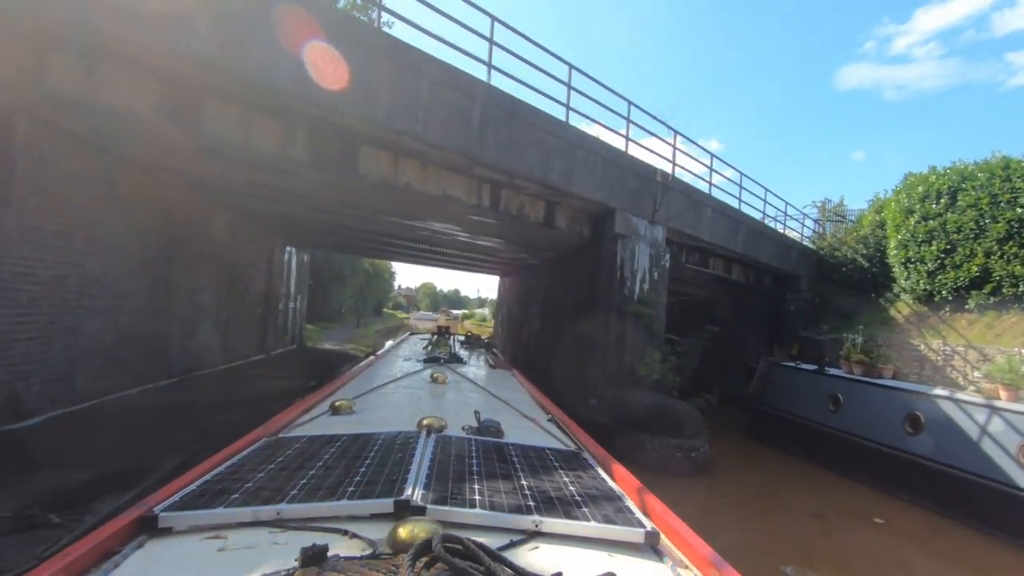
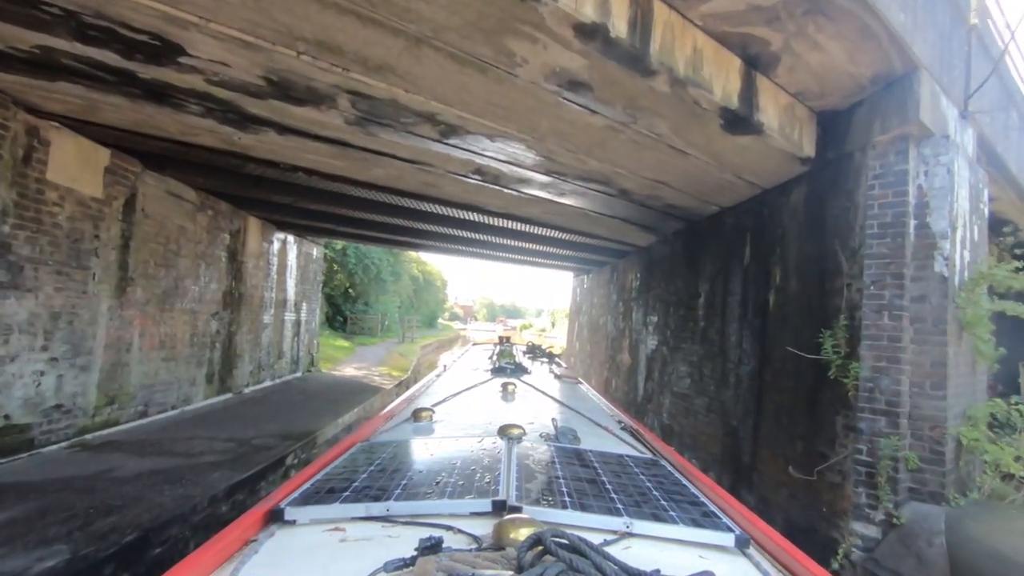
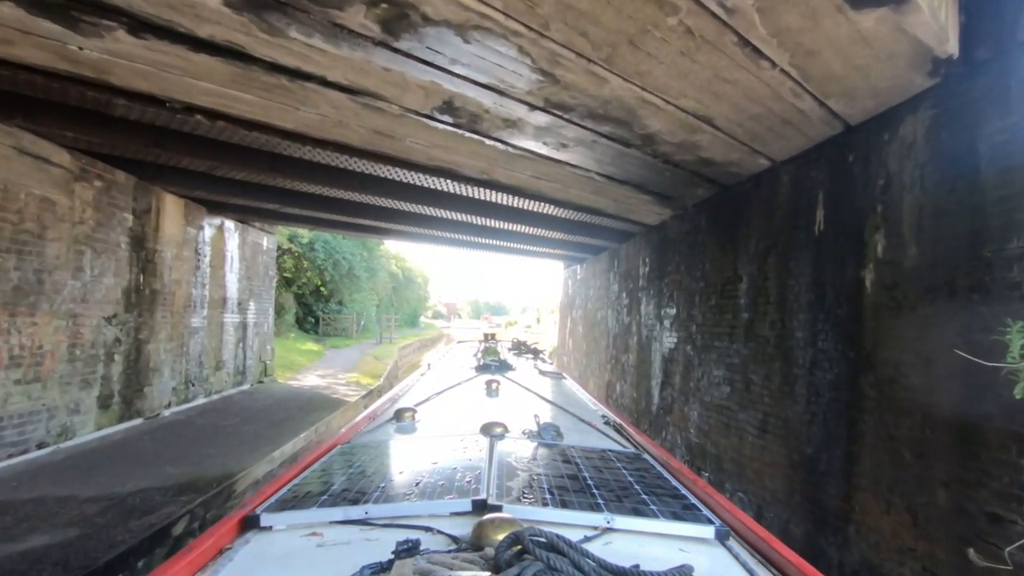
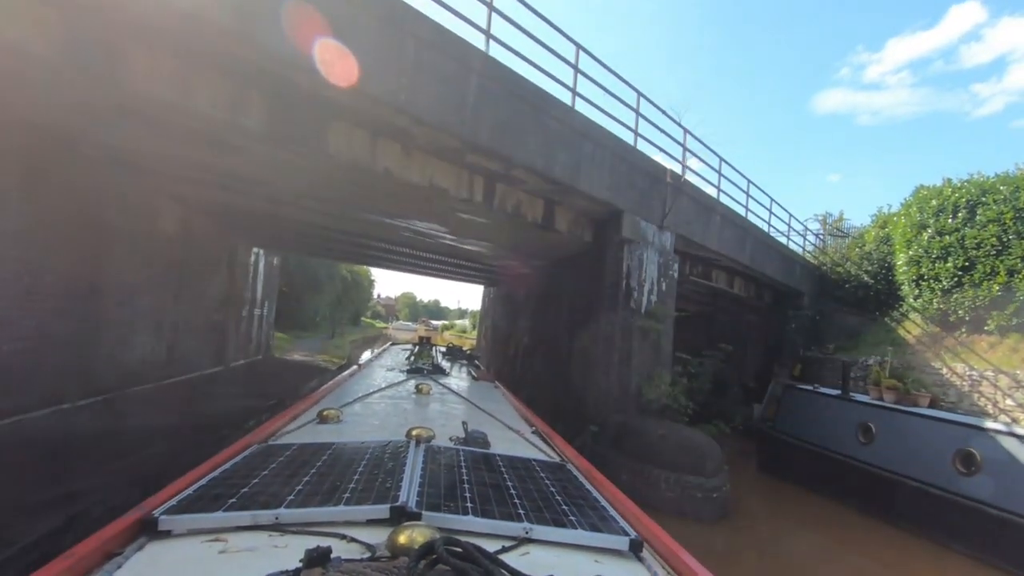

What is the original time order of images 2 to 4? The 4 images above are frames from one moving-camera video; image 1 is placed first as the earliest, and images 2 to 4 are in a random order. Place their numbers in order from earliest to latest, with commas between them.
4, 2, 3
